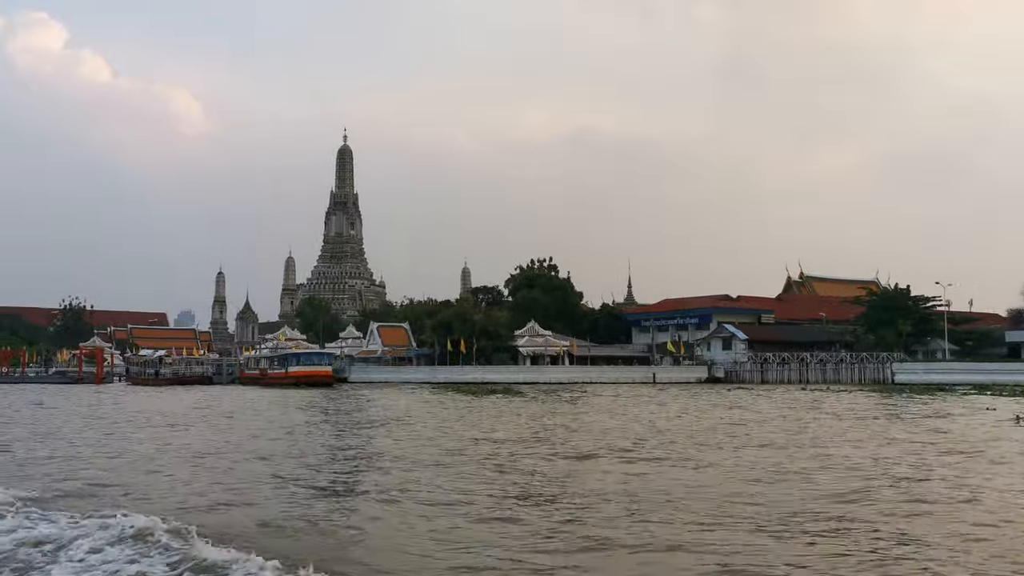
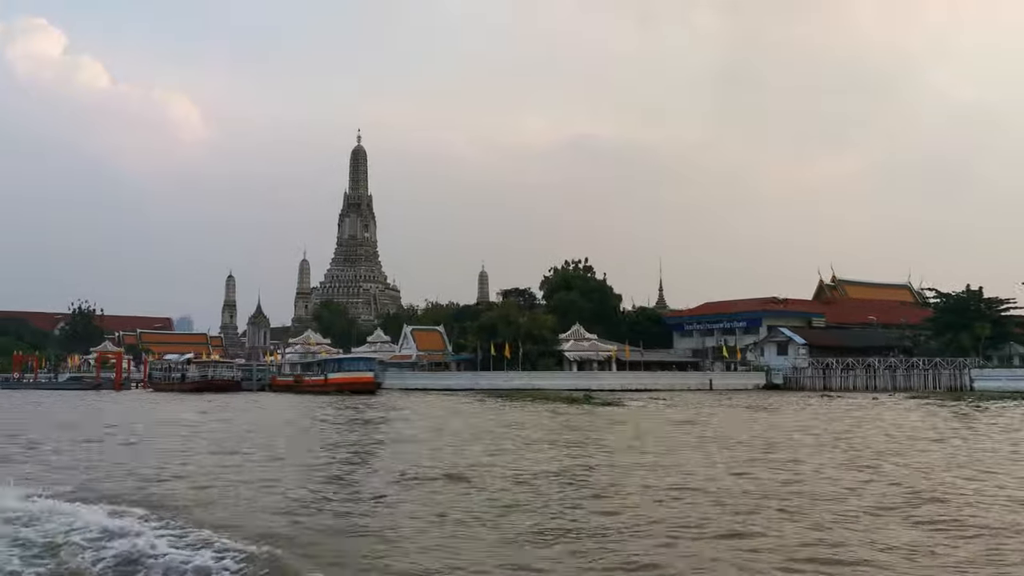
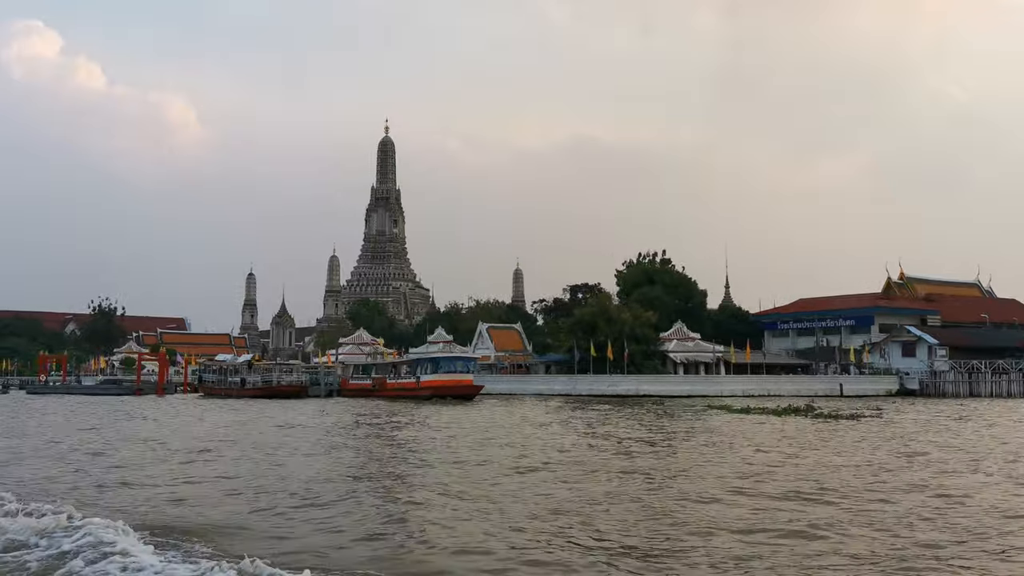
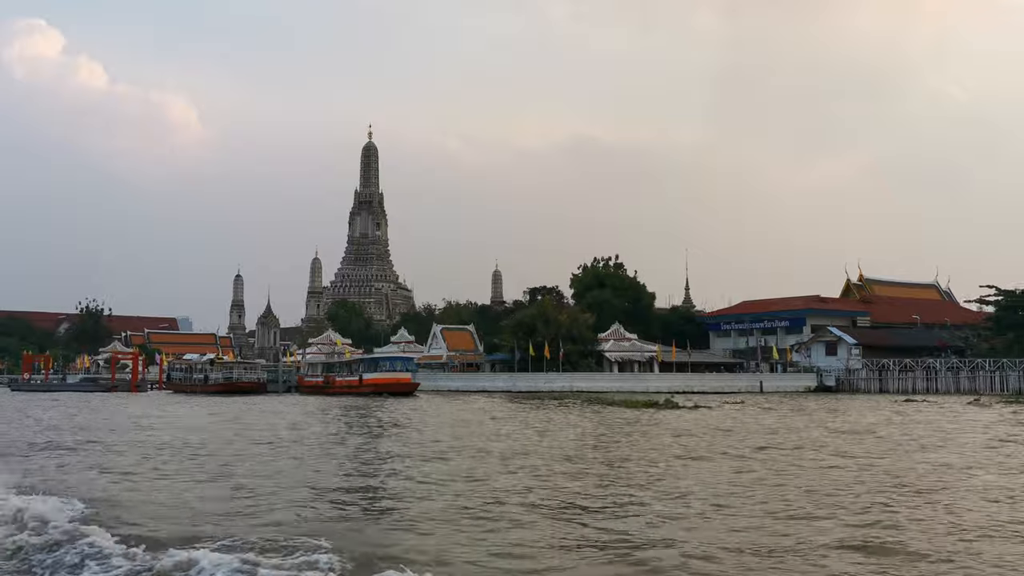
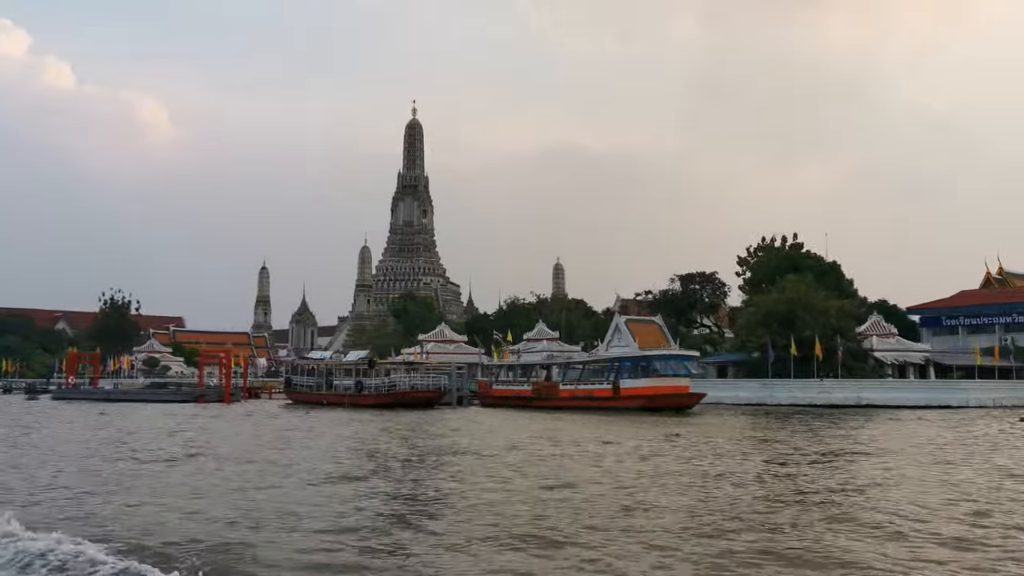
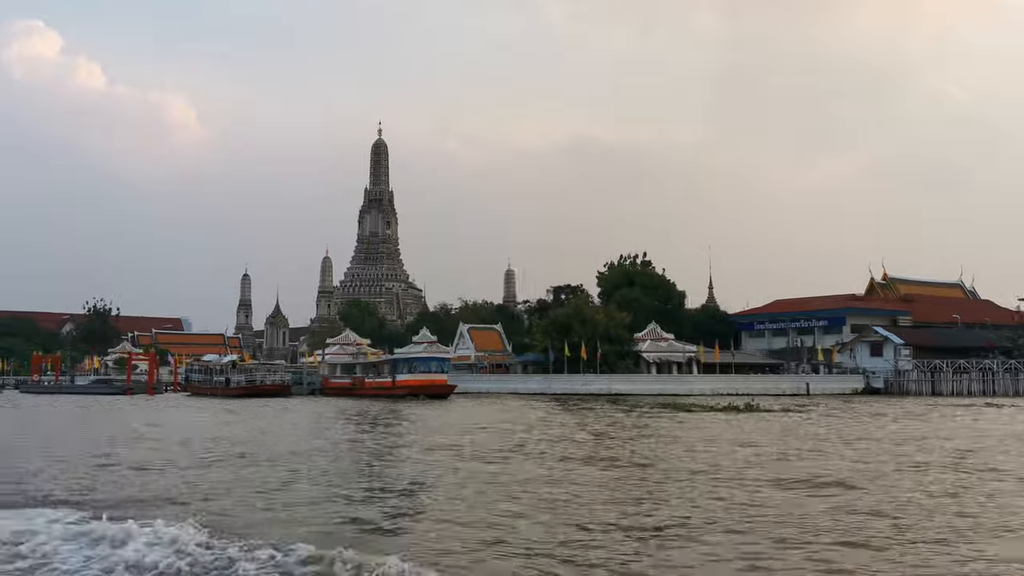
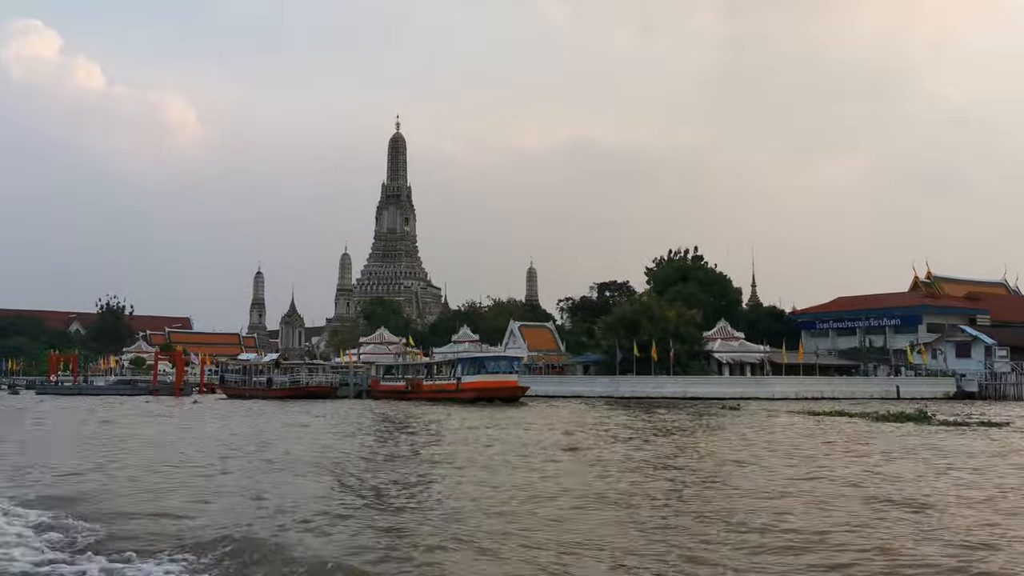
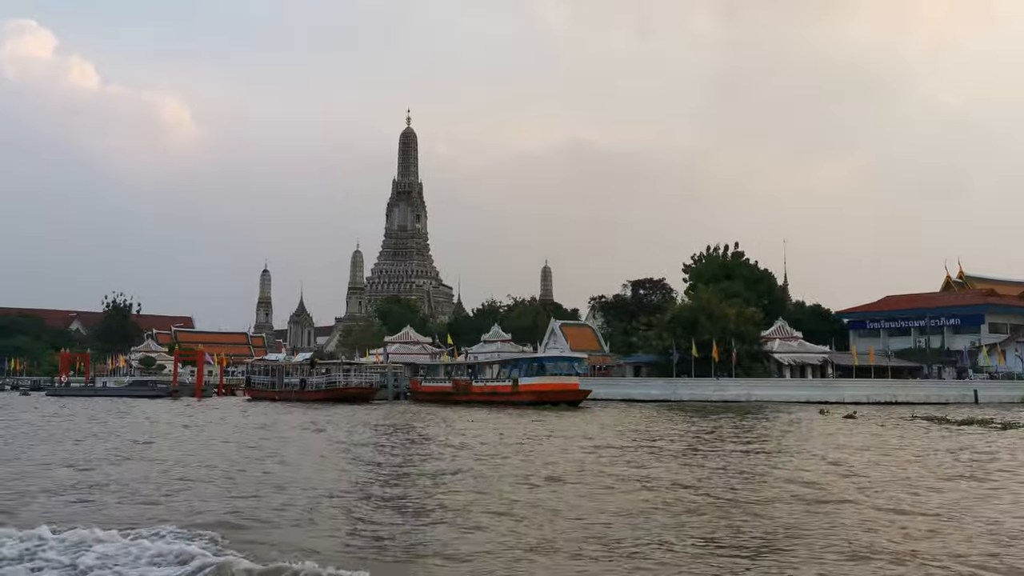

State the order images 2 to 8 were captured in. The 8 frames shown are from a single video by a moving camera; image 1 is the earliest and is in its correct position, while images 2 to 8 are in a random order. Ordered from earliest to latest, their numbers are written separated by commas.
2, 4, 6, 3, 7, 8, 5
